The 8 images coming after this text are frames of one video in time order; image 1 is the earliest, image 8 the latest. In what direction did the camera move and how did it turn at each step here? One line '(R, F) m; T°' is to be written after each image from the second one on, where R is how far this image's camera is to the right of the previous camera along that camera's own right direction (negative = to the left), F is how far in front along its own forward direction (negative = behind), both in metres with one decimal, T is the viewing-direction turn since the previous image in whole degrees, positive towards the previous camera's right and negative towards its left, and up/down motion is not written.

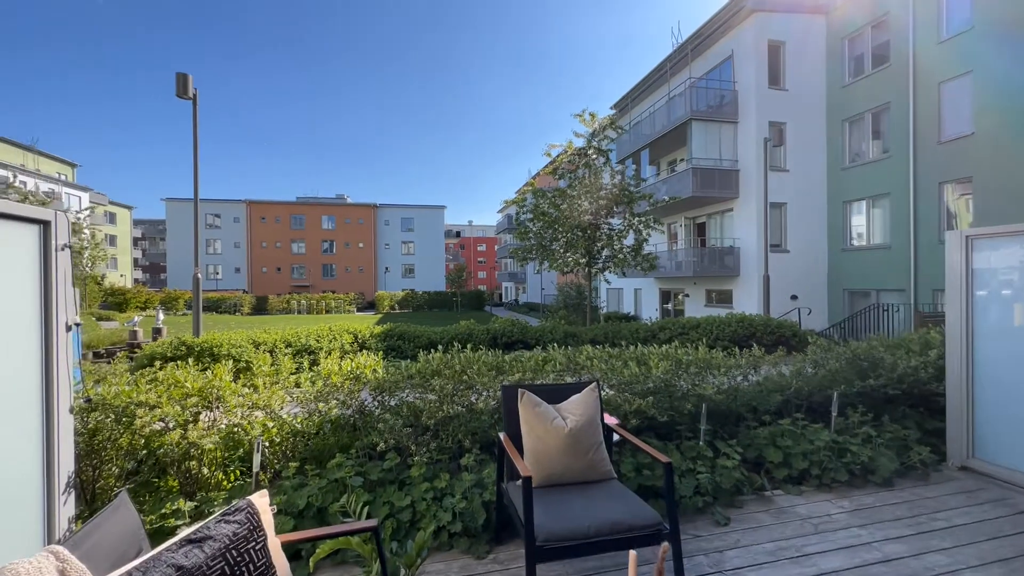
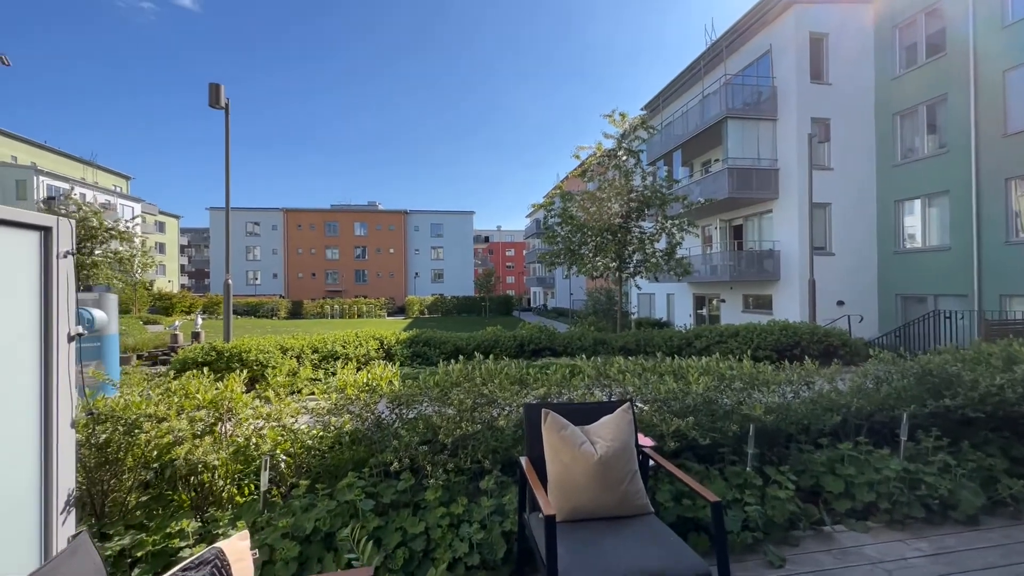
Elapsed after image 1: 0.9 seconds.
(0.0, +0.3) m; -4°
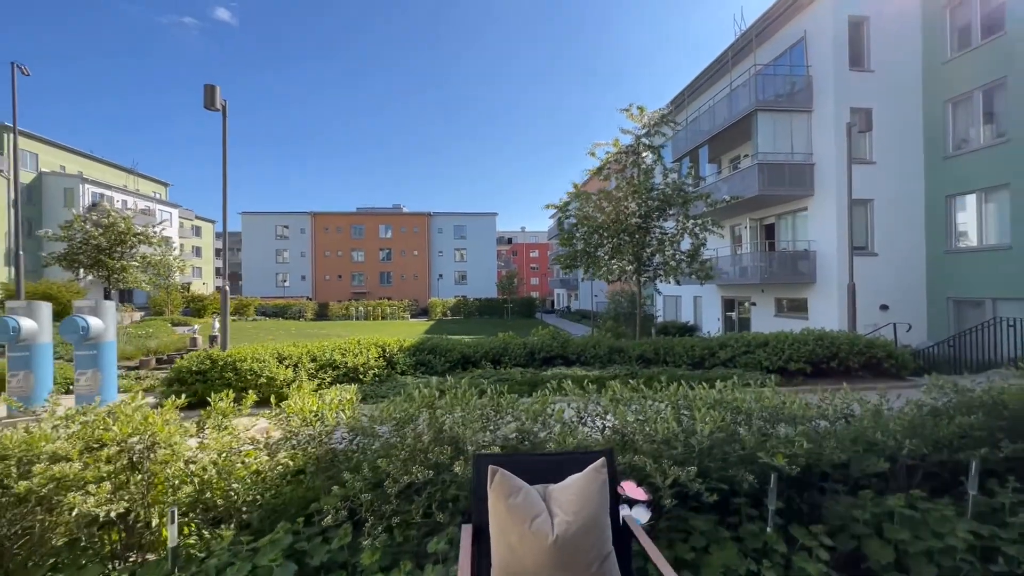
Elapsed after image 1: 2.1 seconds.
(+0.4, +0.6) m; -3°
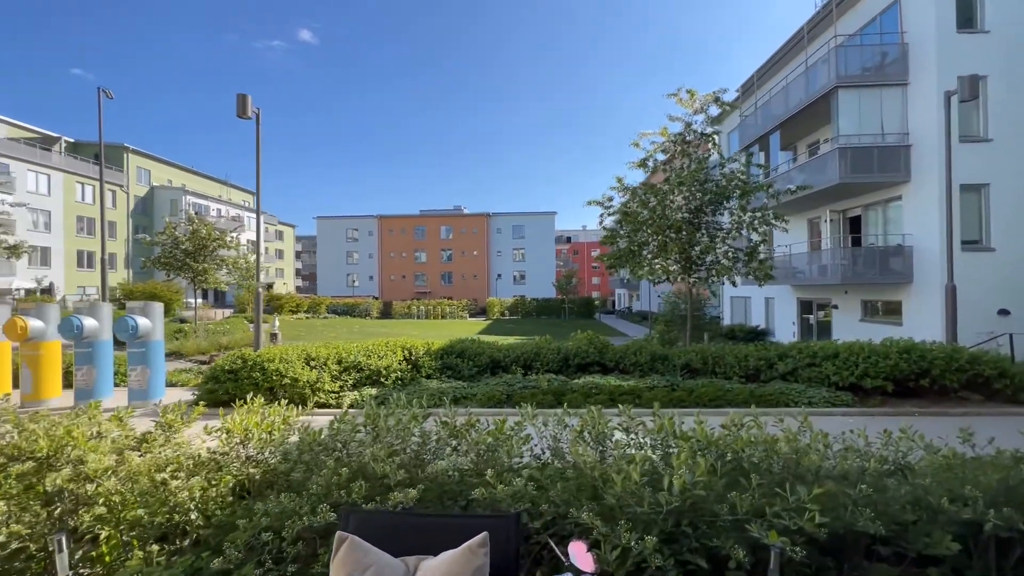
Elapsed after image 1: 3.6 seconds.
(+0.6, +0.6) m; -8°
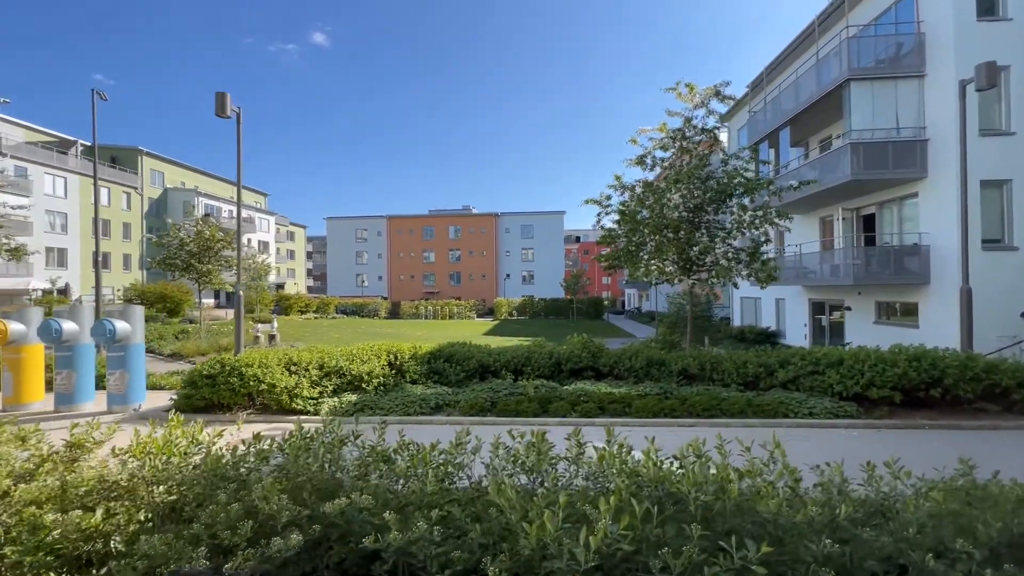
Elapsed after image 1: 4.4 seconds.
(+0.4, +0.3) m; -1°
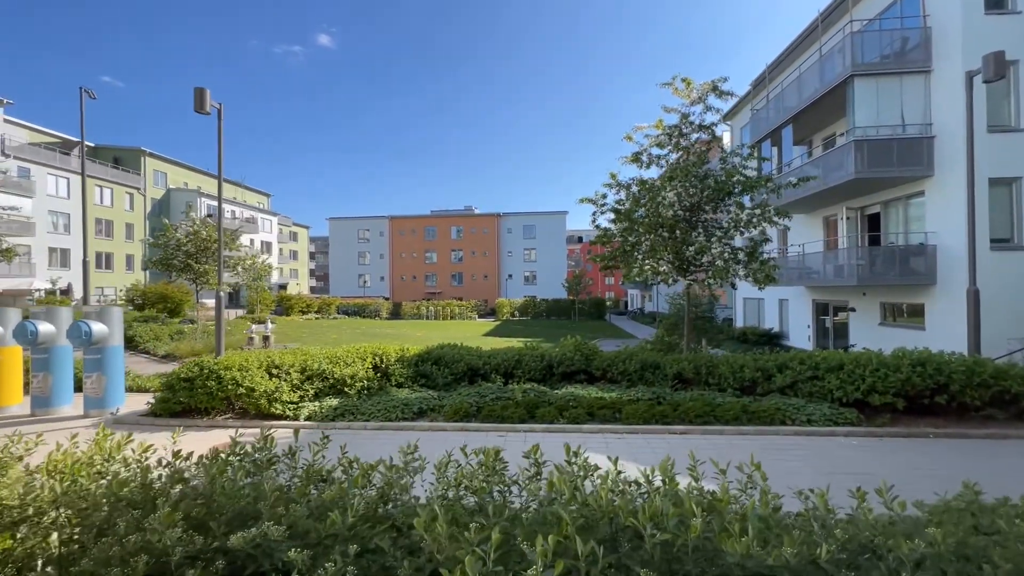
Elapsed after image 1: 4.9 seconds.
(+0.3, +0.3) m; -1°
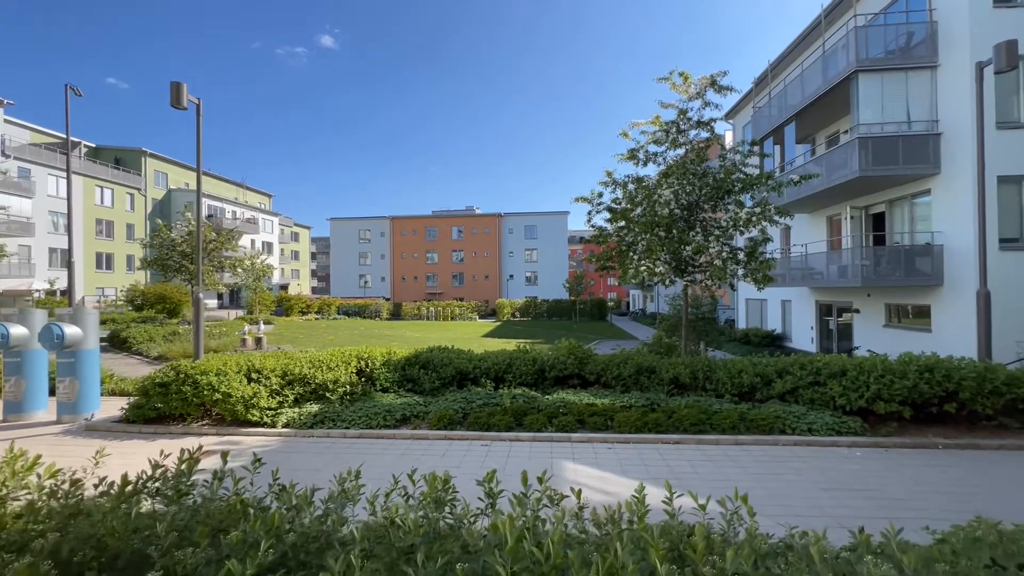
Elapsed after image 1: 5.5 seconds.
(+0.2, +0.3) m; 0°
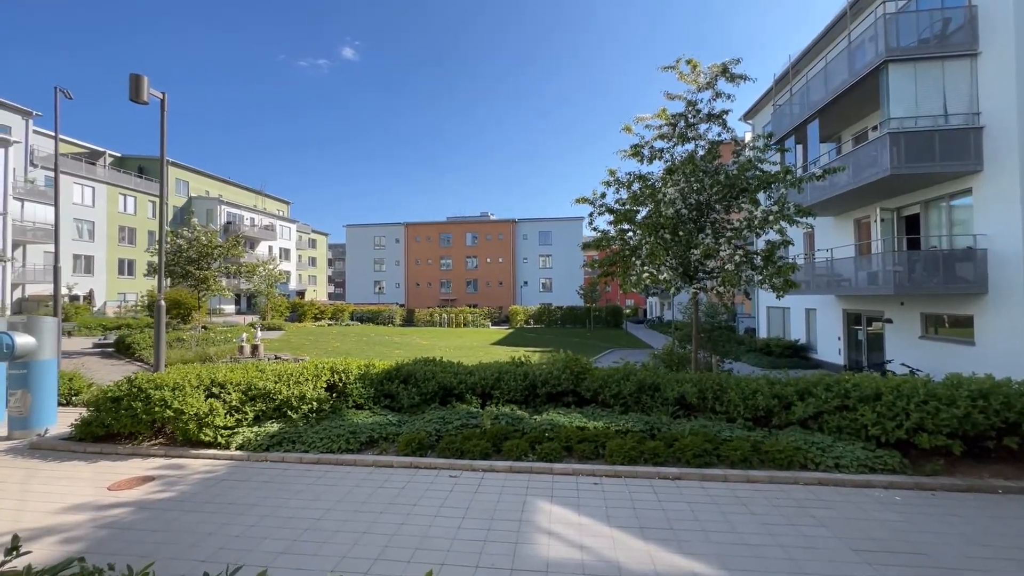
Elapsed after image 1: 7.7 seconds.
(+0.5, +0.8) m; -2°
